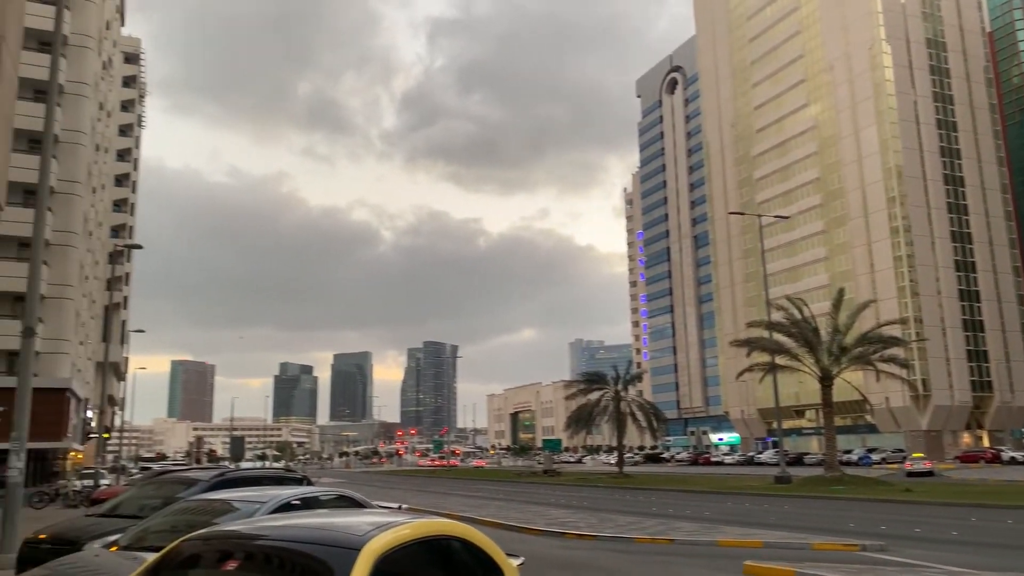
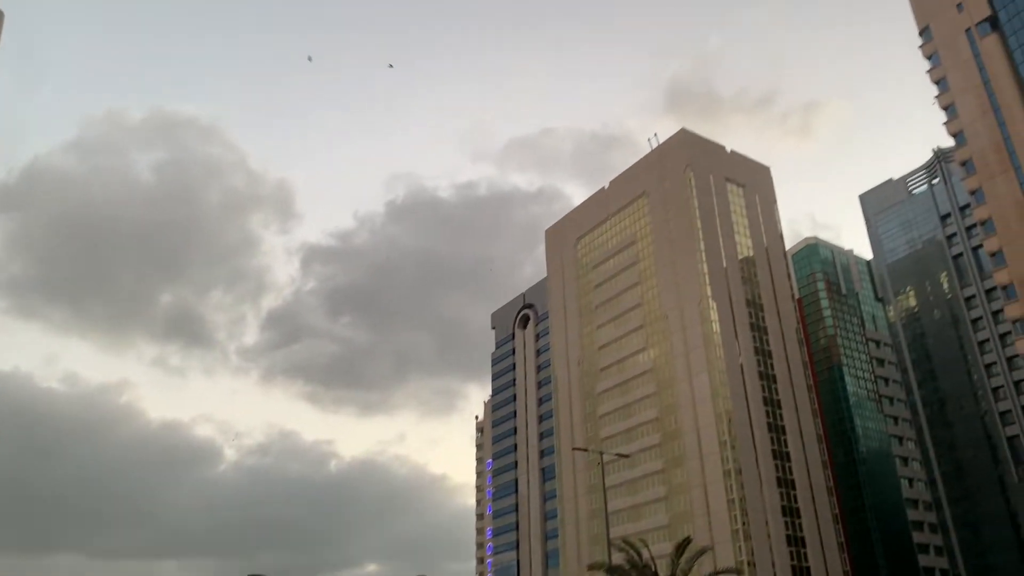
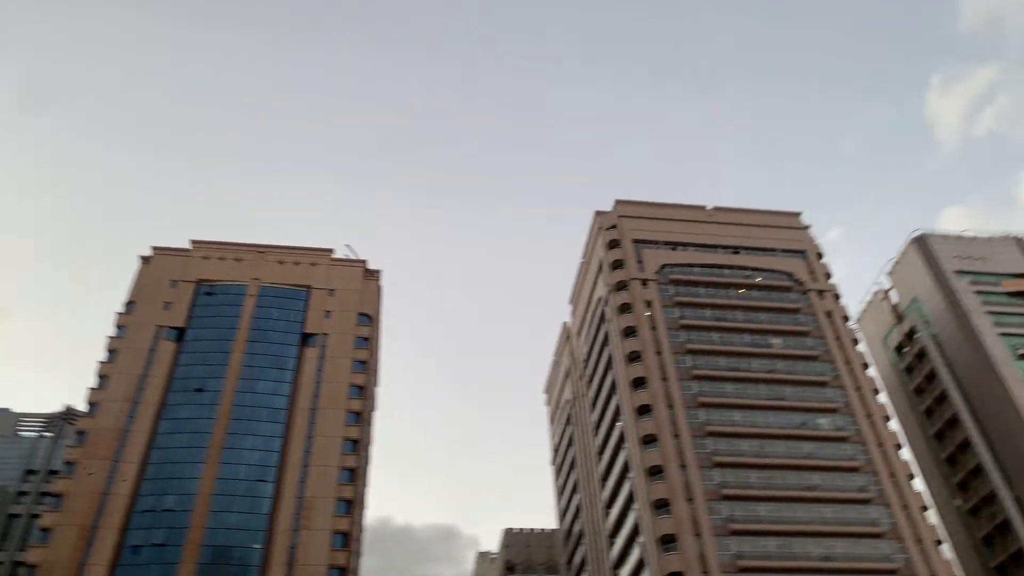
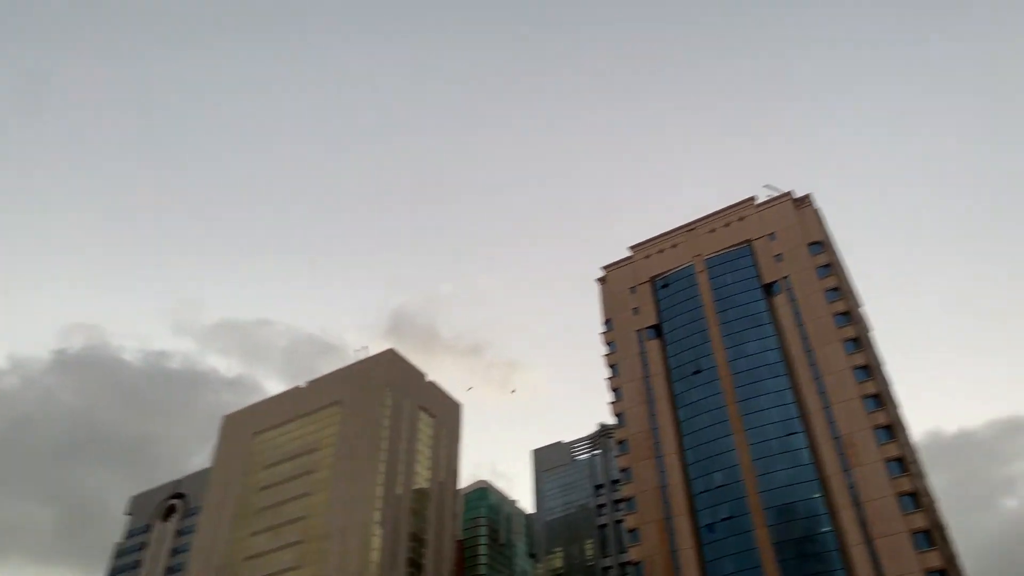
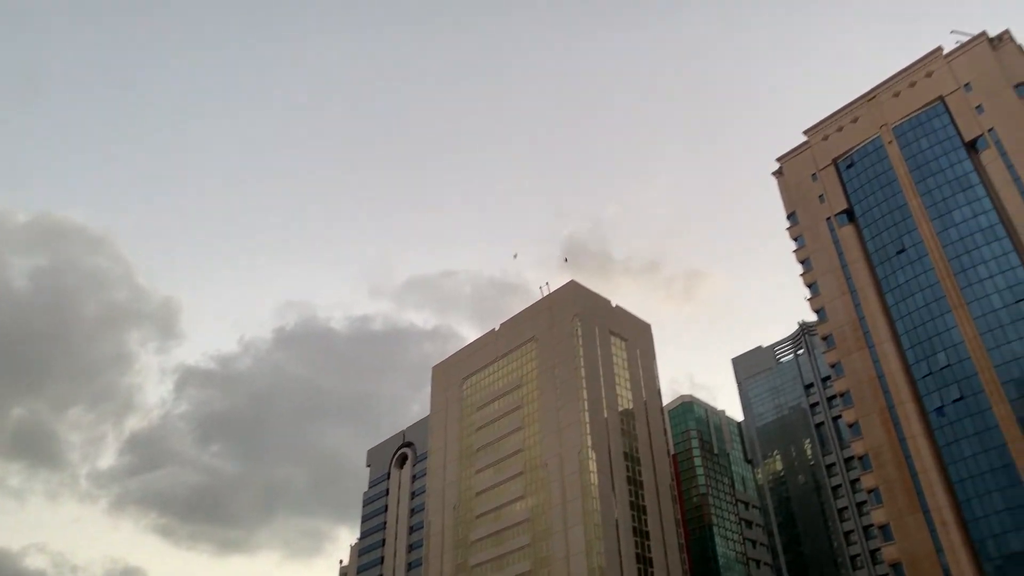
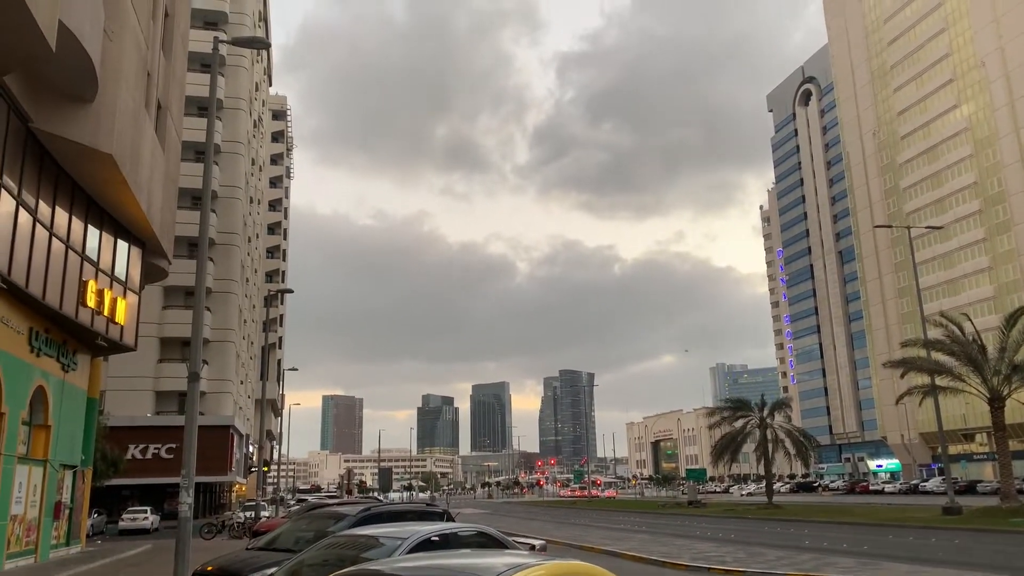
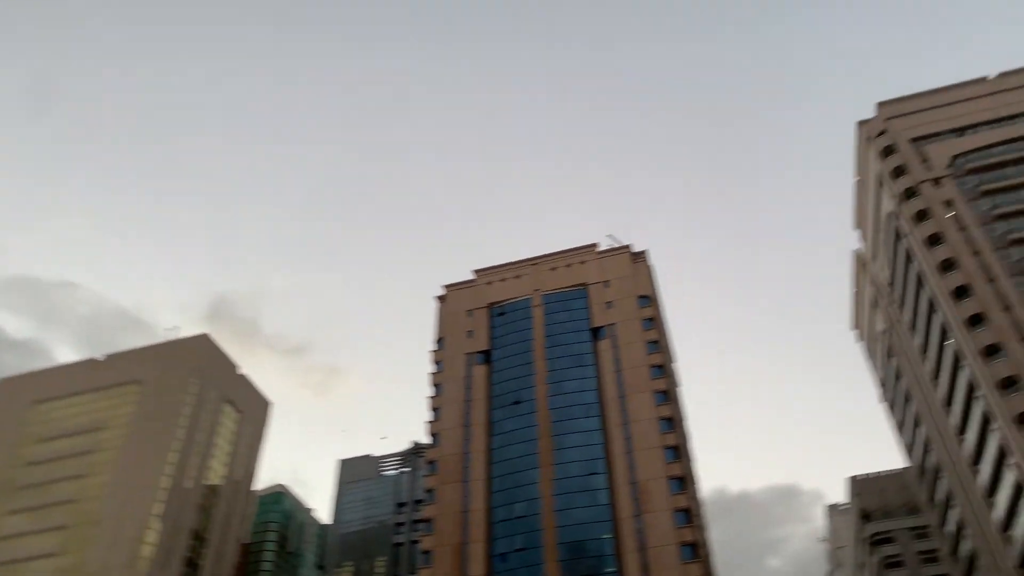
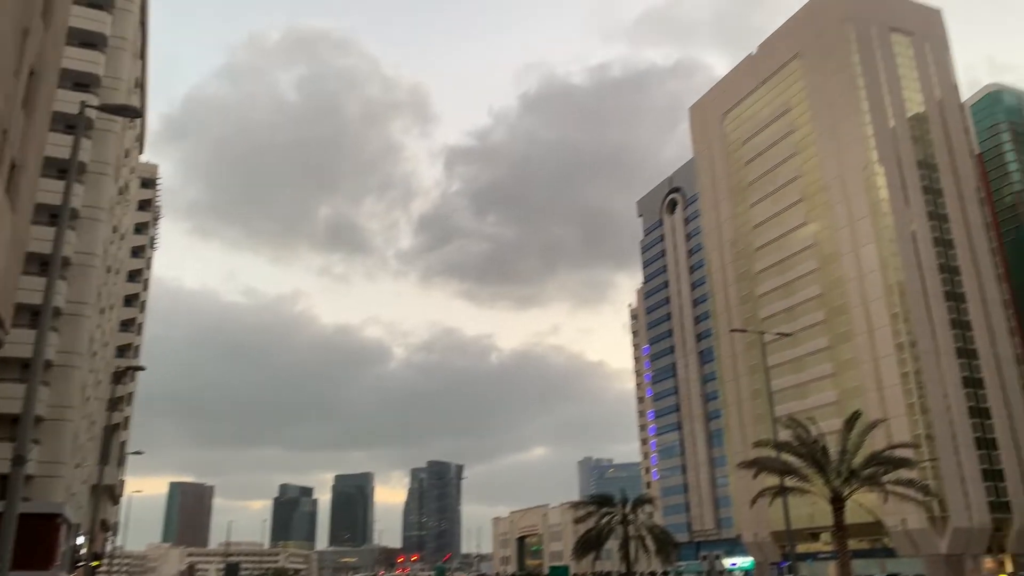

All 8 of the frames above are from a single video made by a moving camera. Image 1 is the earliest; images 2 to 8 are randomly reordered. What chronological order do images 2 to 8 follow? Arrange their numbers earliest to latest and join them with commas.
6, 8, 2, 5, 4, 7, 3
